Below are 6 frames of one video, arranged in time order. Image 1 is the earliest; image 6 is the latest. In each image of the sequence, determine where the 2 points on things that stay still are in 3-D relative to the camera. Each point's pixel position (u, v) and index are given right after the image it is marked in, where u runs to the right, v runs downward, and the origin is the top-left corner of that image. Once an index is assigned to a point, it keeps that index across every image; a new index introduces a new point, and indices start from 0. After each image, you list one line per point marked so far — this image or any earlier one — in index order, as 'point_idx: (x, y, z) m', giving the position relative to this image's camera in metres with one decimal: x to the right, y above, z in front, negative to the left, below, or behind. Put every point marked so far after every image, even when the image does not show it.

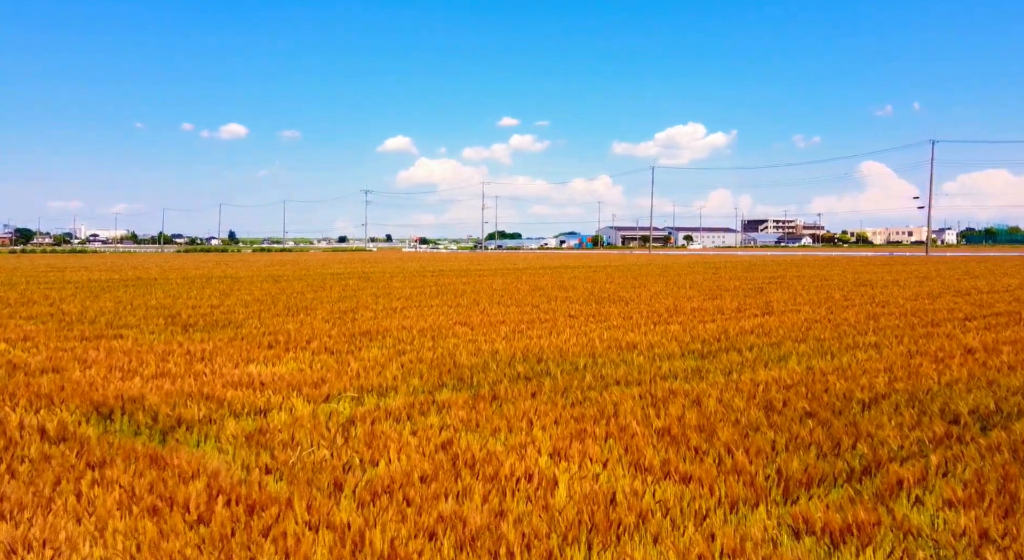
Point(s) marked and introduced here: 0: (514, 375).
0: (0.0, -0.7, +5.1) m
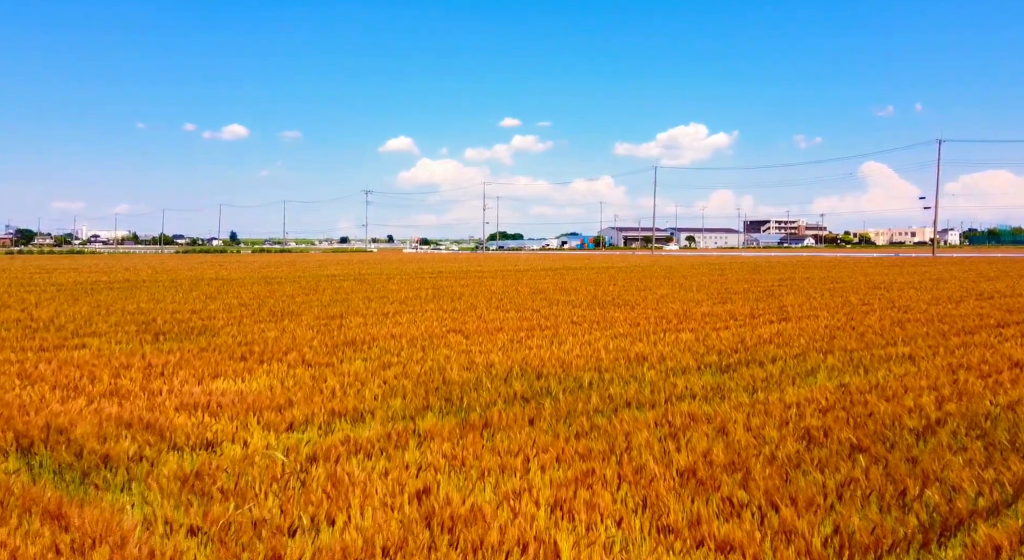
0: (0.0, -0.7, +4.4) m
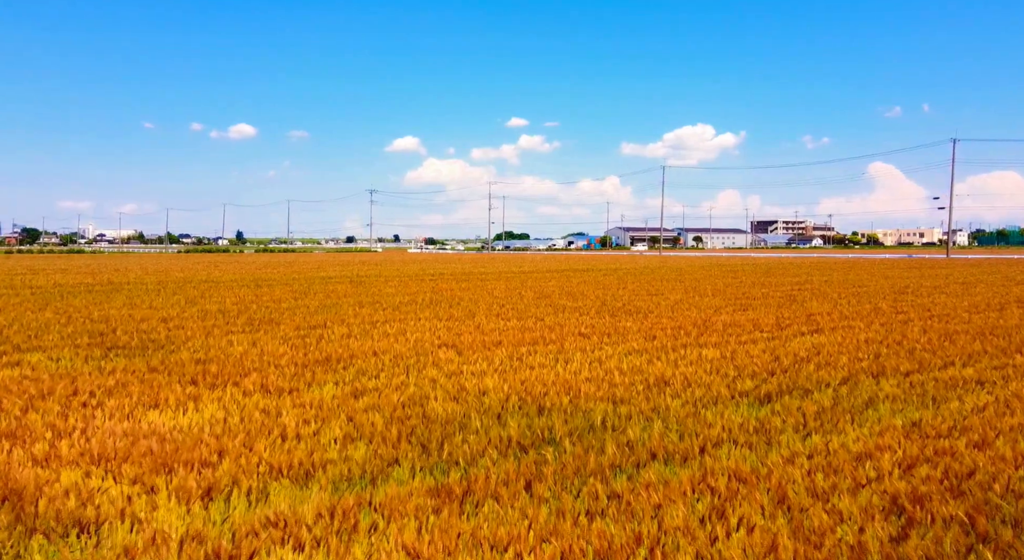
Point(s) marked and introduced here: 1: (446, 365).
0: (0.0, -0.8, +3.5) m
1: (-0.5, -0.7, +5.8) m
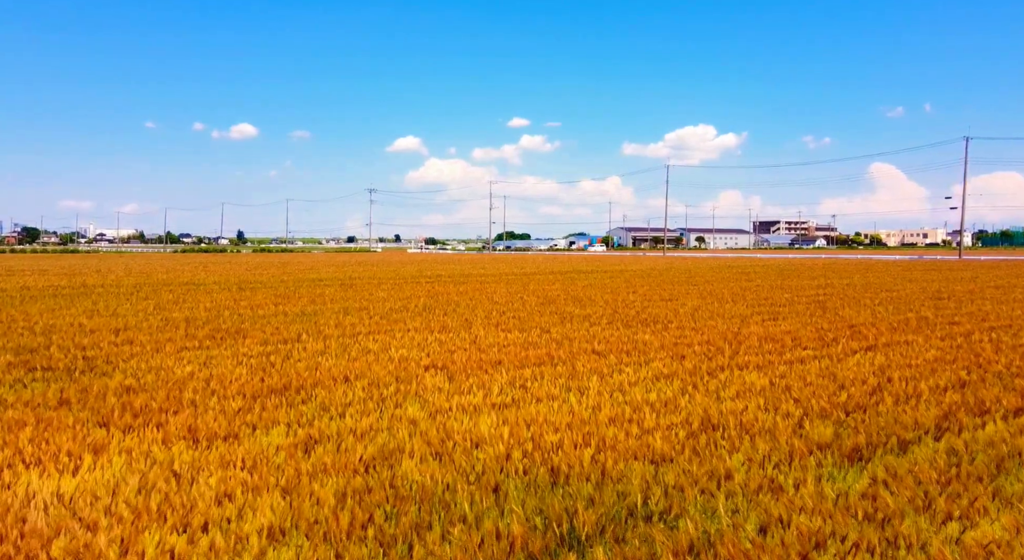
0: (0.0, -0.8, +2.3) m
1: (-0.5, -0.8, +4.7) m
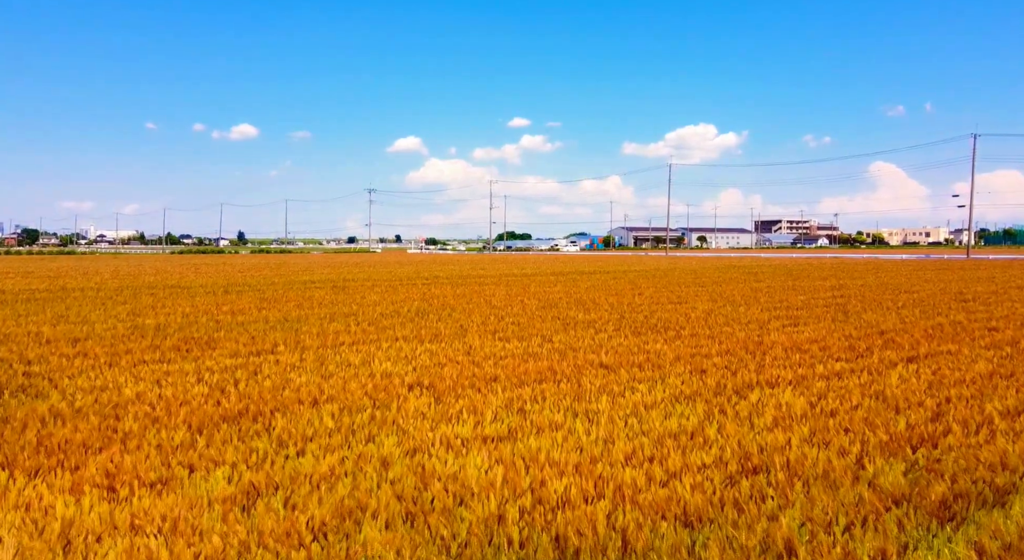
0: (-0.1, -0.9, +1.6) m
1: (-0.5, -0.8, +3.9) m
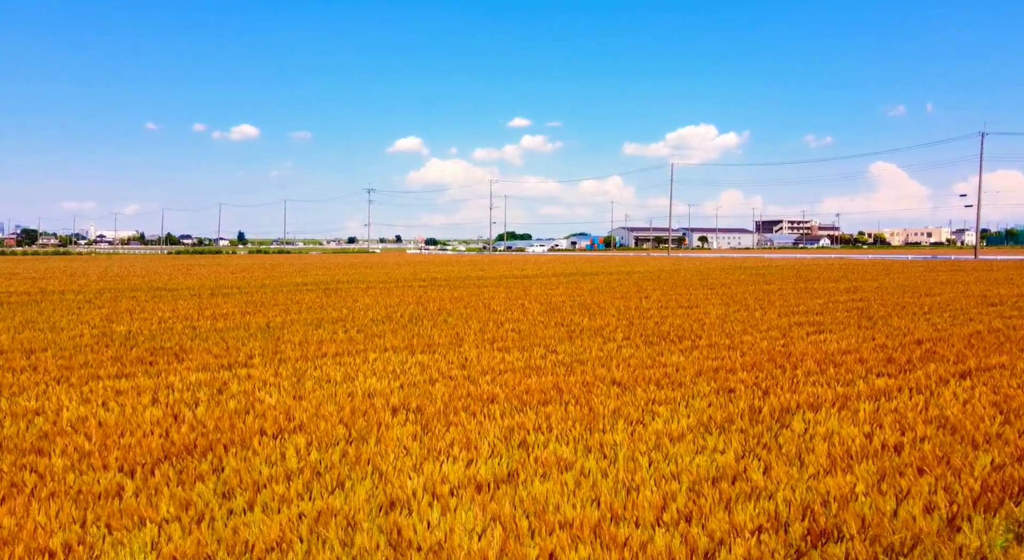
0: (-0.1, -0.9, +0.9) m
1: (-0.5, -0.8, +3.2) m
